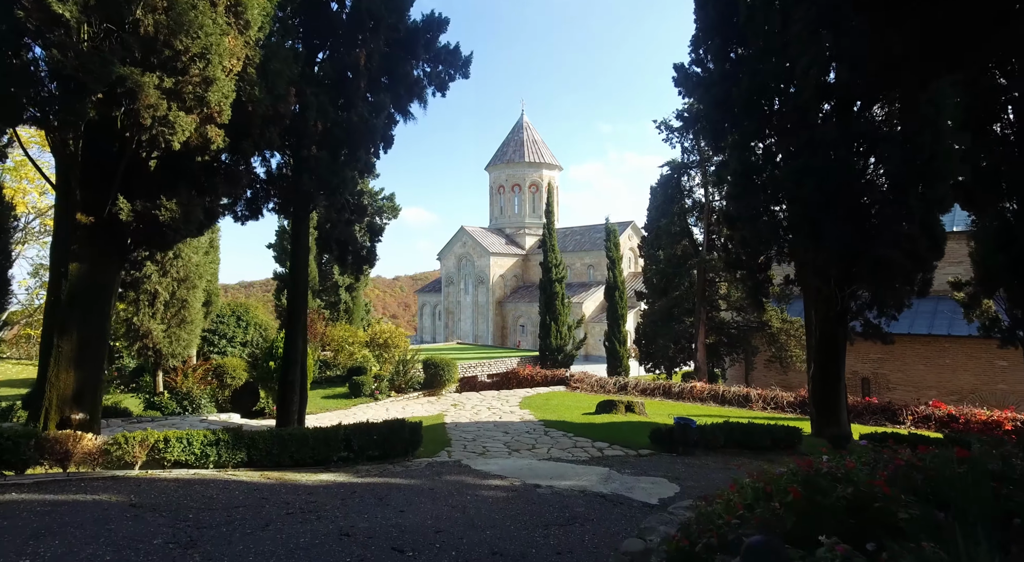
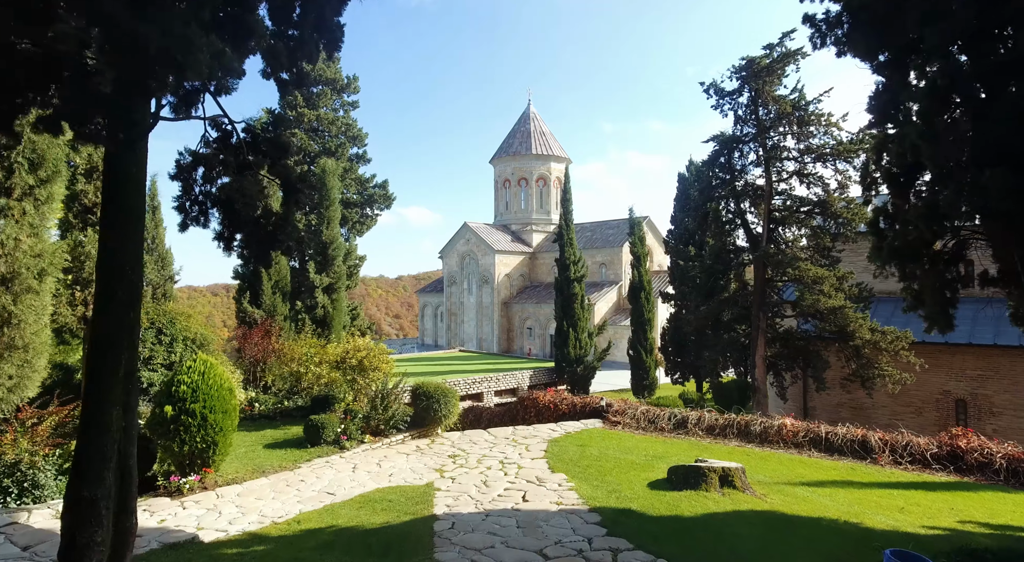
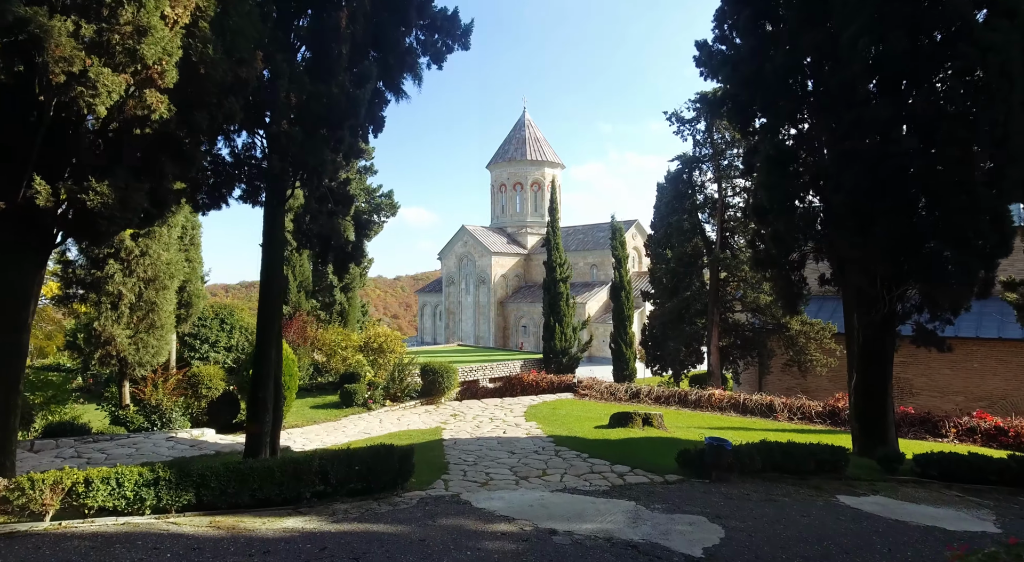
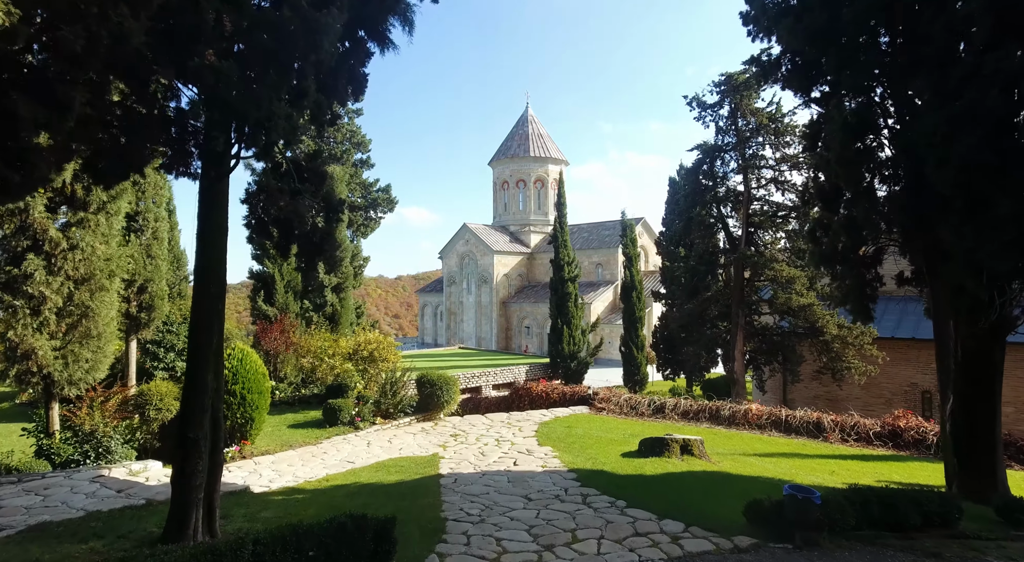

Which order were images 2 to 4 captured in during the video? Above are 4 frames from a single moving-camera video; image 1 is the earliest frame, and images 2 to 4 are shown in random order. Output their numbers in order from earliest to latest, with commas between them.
3, 4, 2
